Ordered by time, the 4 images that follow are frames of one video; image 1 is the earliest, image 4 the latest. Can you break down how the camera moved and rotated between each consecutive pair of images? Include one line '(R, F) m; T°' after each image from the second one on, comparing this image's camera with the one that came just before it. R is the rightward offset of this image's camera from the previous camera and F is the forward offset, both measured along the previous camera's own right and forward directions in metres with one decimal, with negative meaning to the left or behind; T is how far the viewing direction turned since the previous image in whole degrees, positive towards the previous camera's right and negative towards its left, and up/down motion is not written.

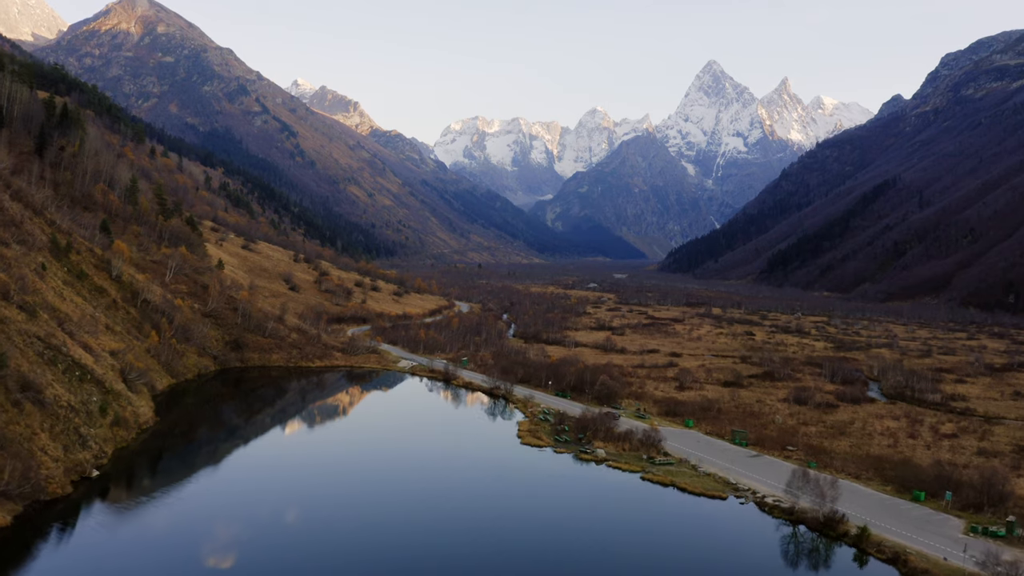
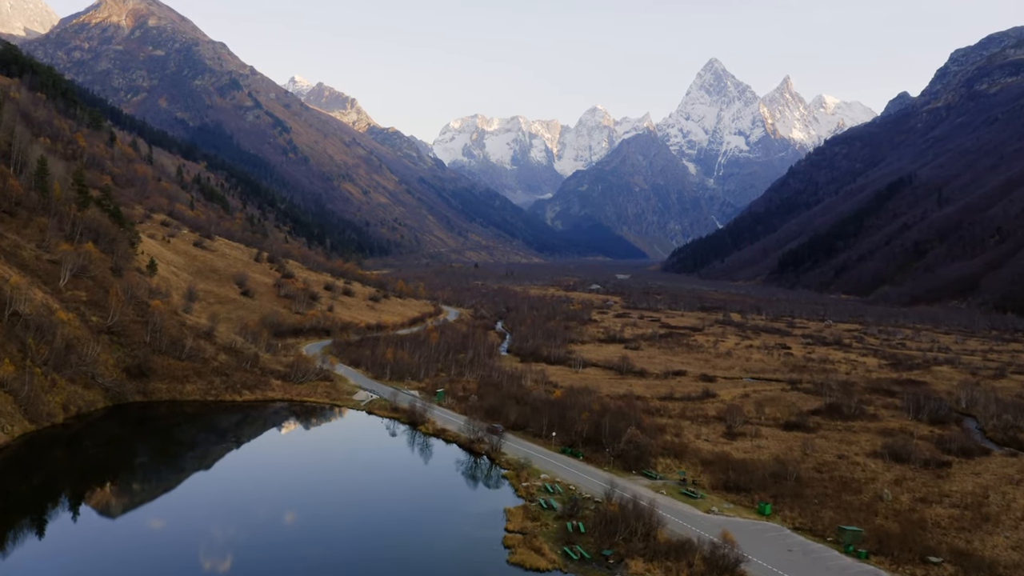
(+0.8, +20.3) m; 0°
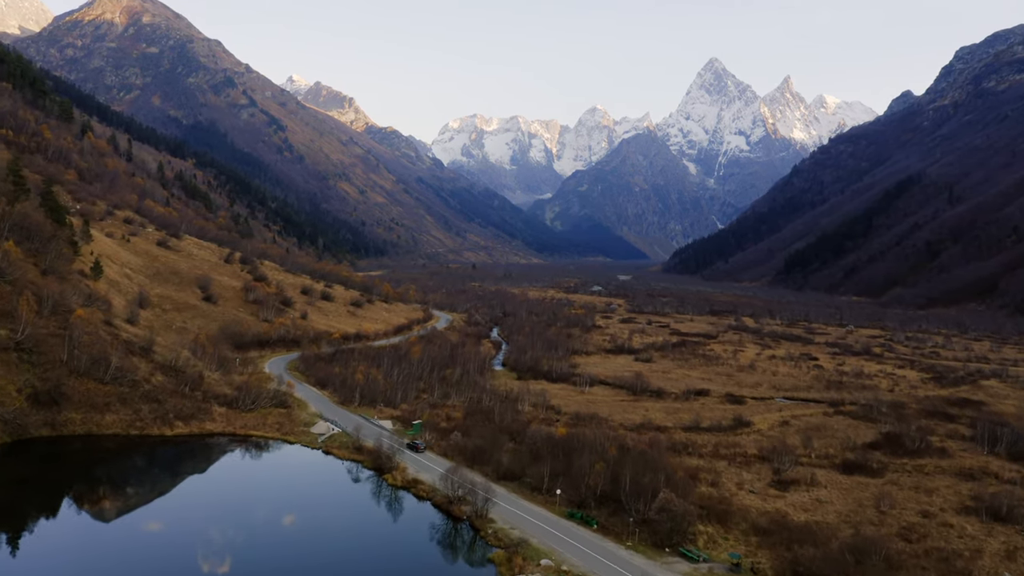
(+0.5, +11.9) m; 0°
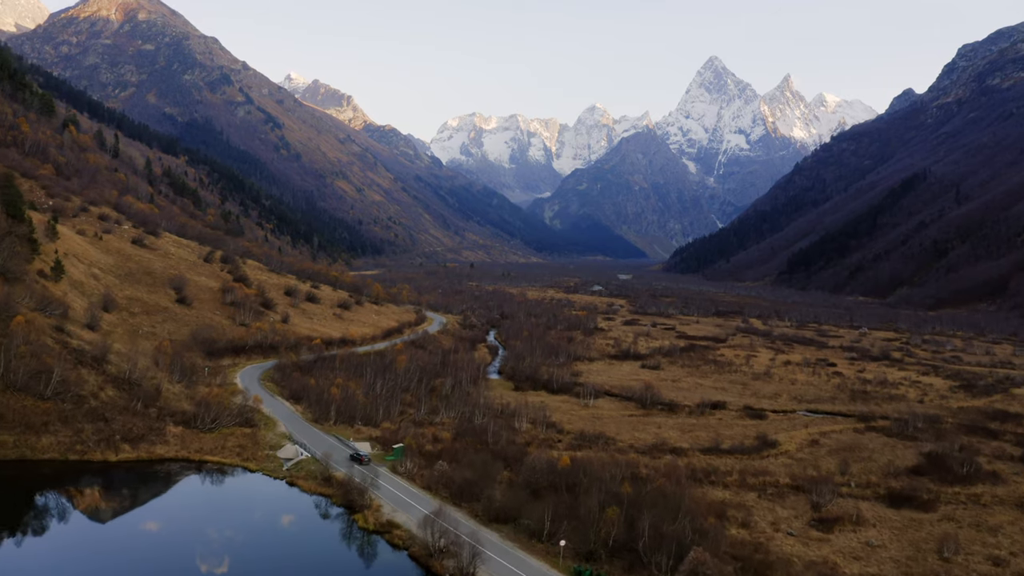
(+0.3, +6.7) m; 0°
